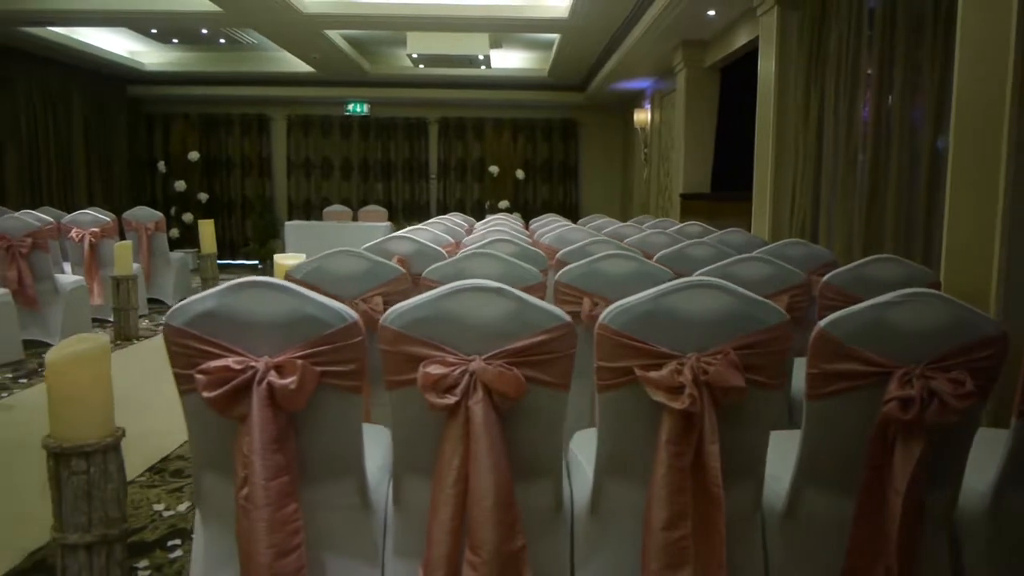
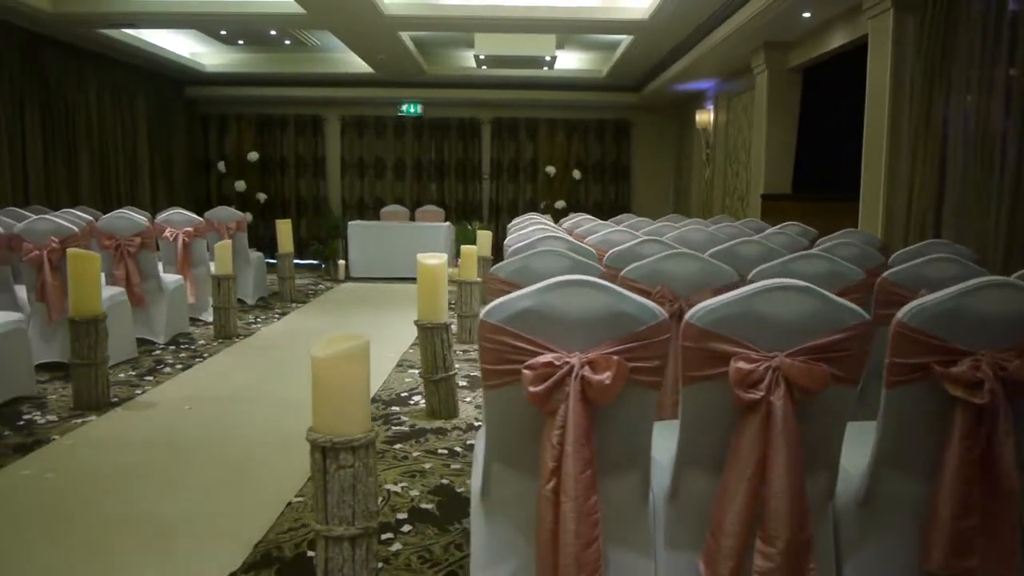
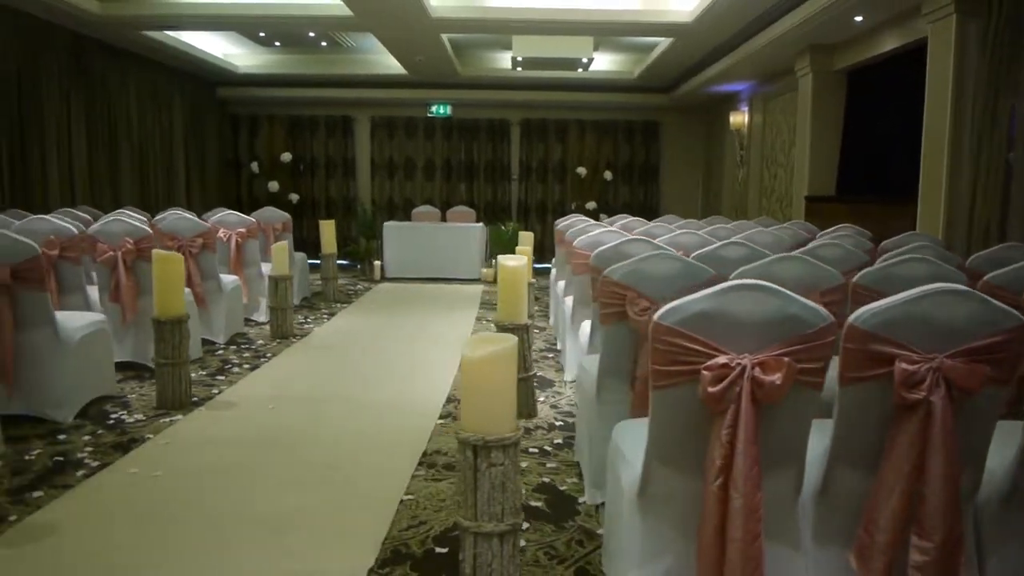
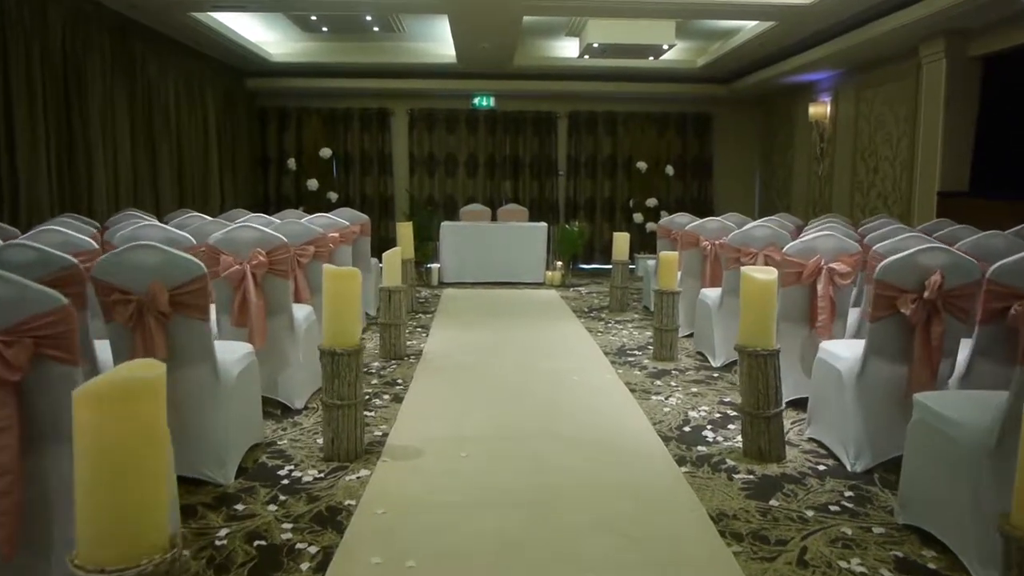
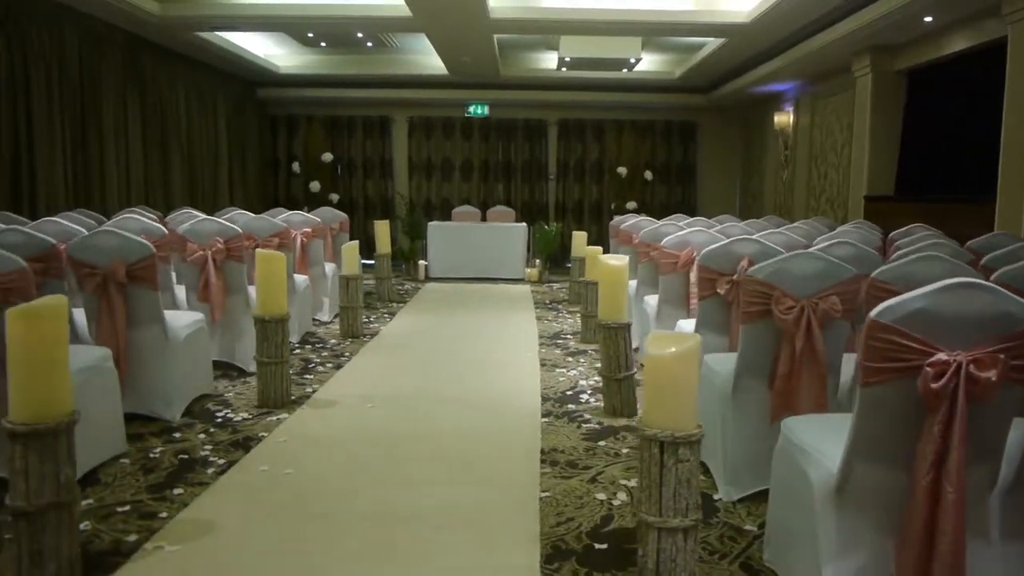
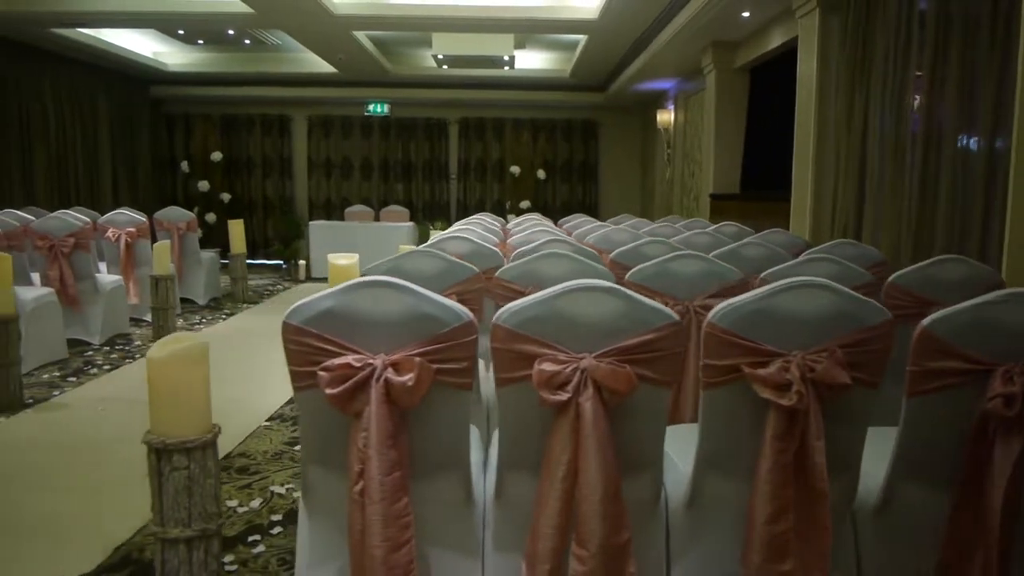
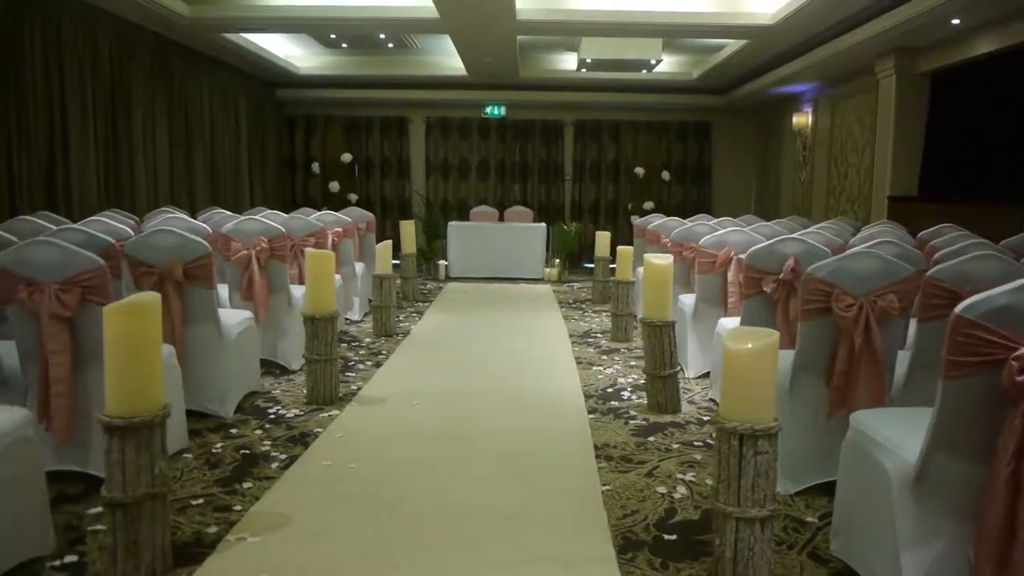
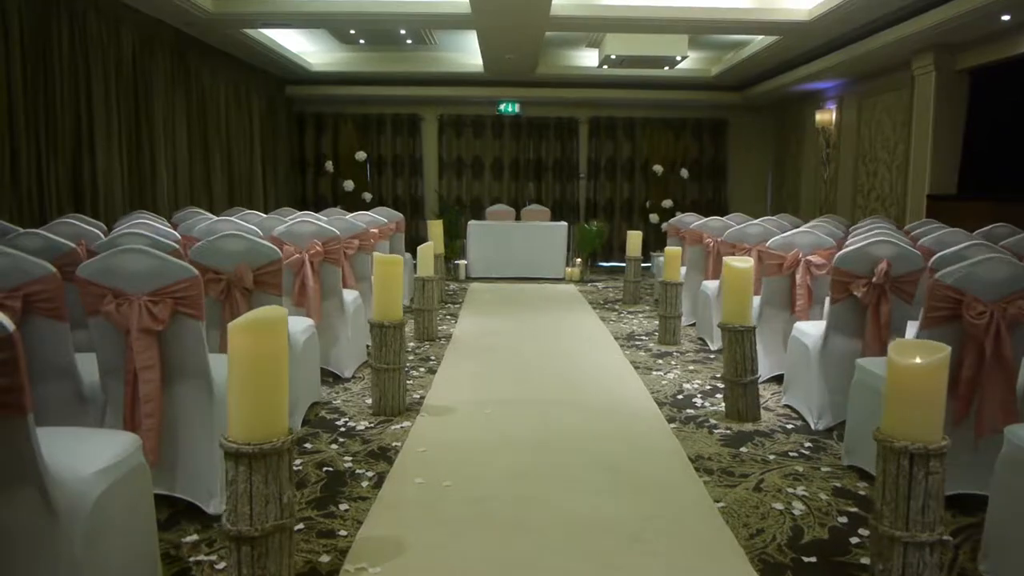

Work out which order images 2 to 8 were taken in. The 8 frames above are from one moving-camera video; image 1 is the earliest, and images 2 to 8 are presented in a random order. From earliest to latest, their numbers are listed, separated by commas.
6, 2, 3, 5, 7, 8, 4
